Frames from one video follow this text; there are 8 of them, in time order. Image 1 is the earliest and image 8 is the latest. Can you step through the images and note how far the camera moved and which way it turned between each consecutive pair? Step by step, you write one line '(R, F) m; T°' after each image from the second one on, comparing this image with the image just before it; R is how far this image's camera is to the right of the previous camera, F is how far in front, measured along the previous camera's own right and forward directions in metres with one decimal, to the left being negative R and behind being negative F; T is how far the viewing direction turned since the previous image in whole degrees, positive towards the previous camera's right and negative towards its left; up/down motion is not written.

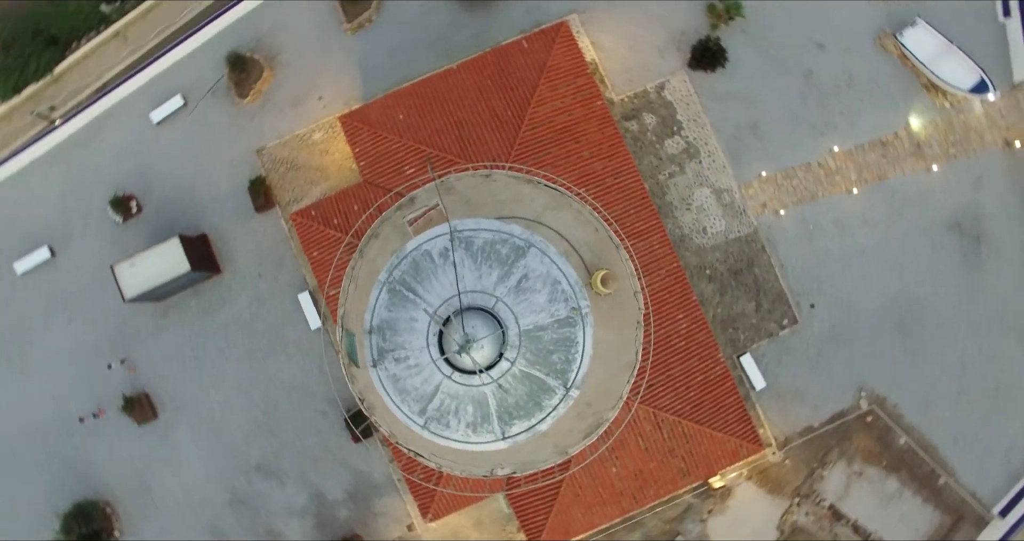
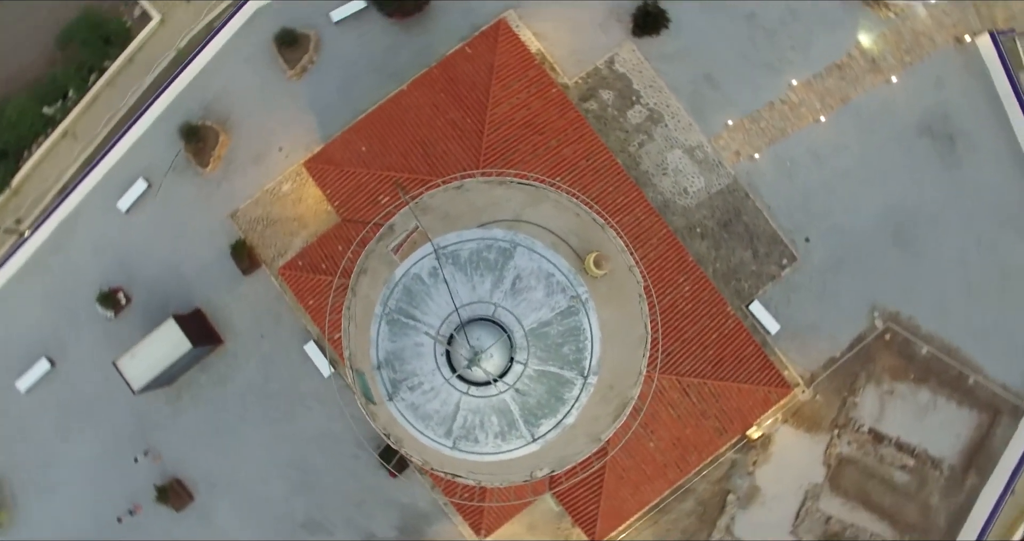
(+0.5, 0.0) m; 0°
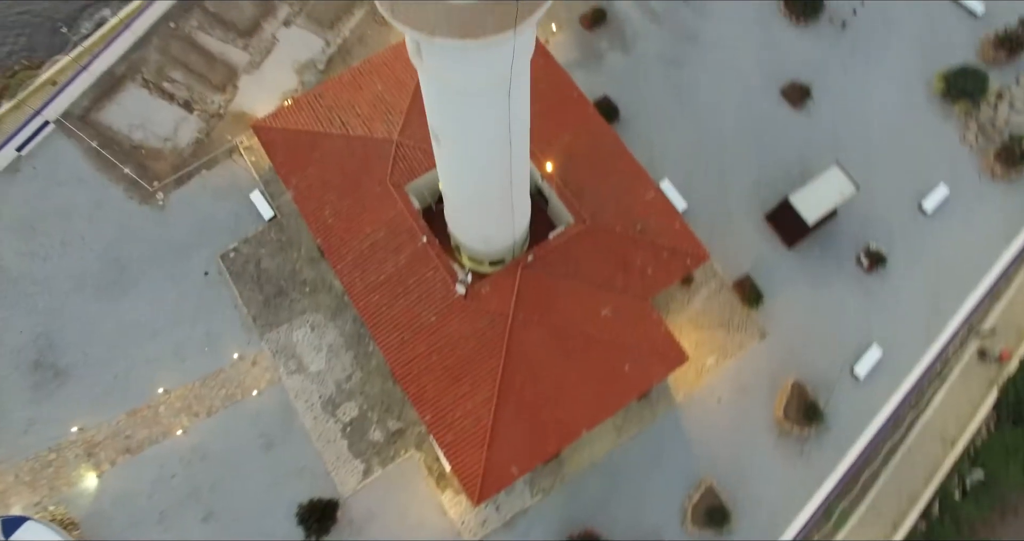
(+2.6, 0.0) m; -1°
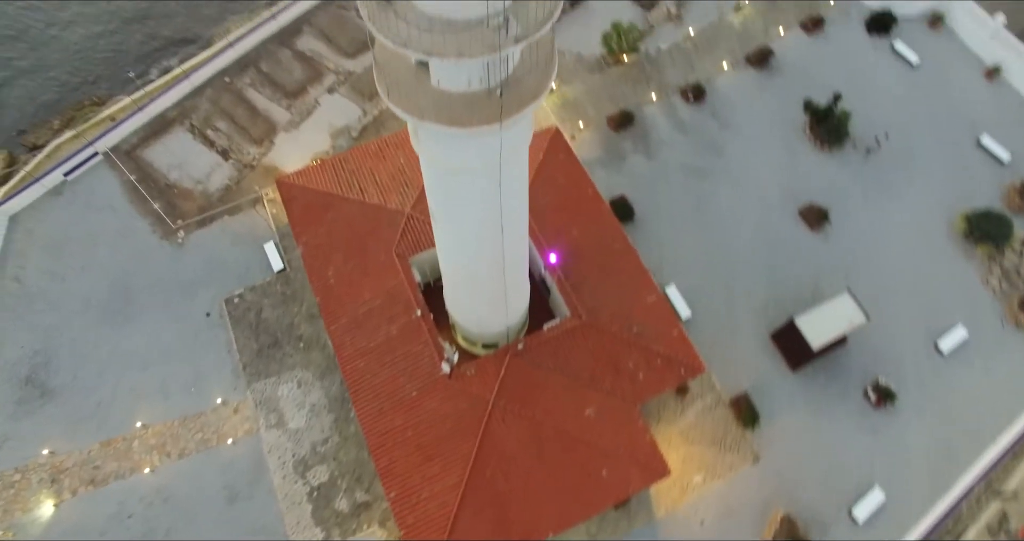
(+1.1, 0.0) m; -4°
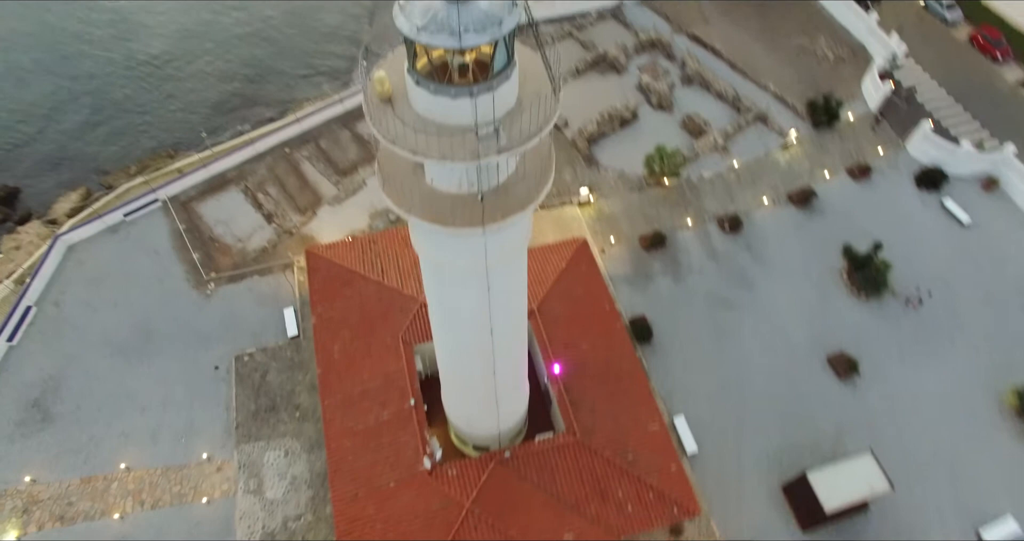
(+1.3, +0.1) m; -6°
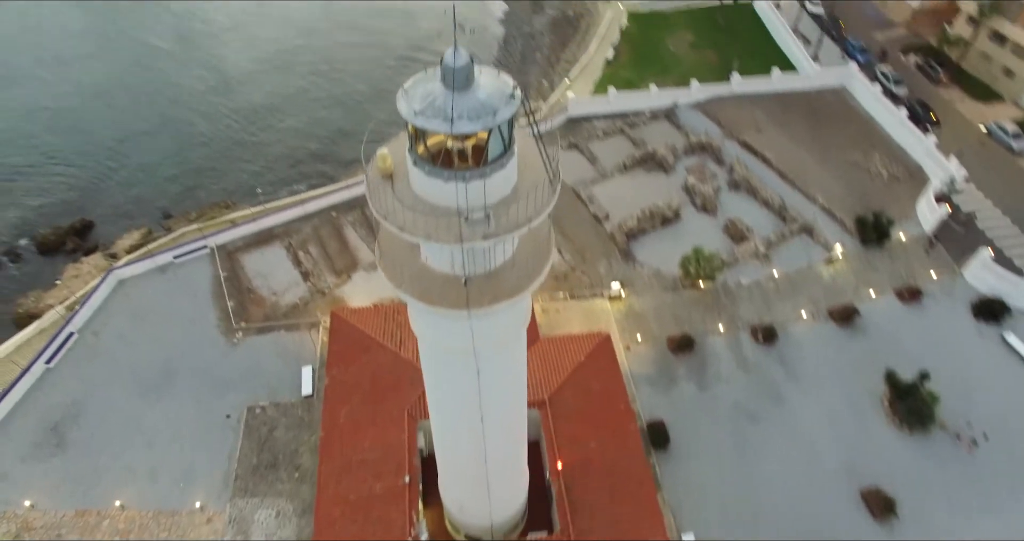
(+1.1, +0.2) m; -6°
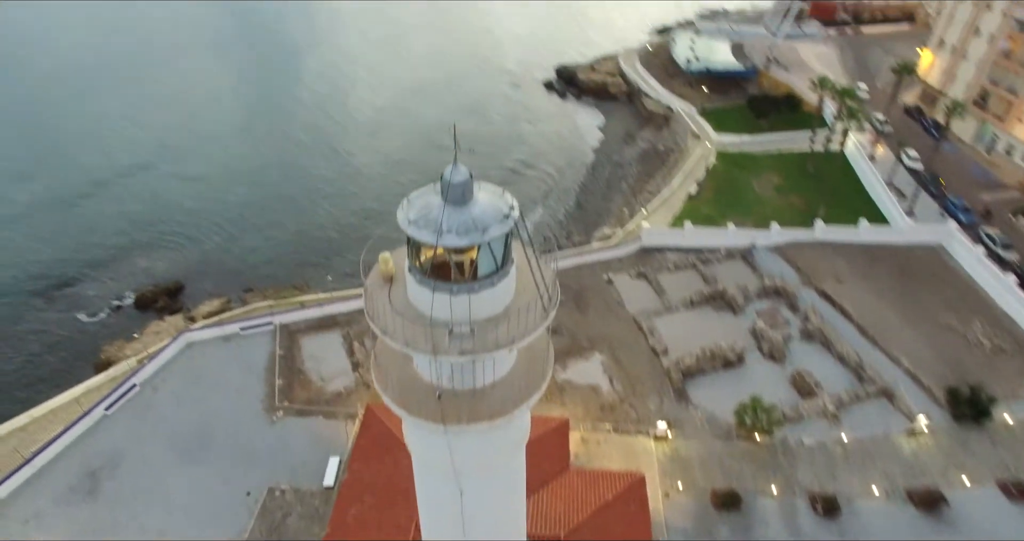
(+1.5, +0.3) m; -9°
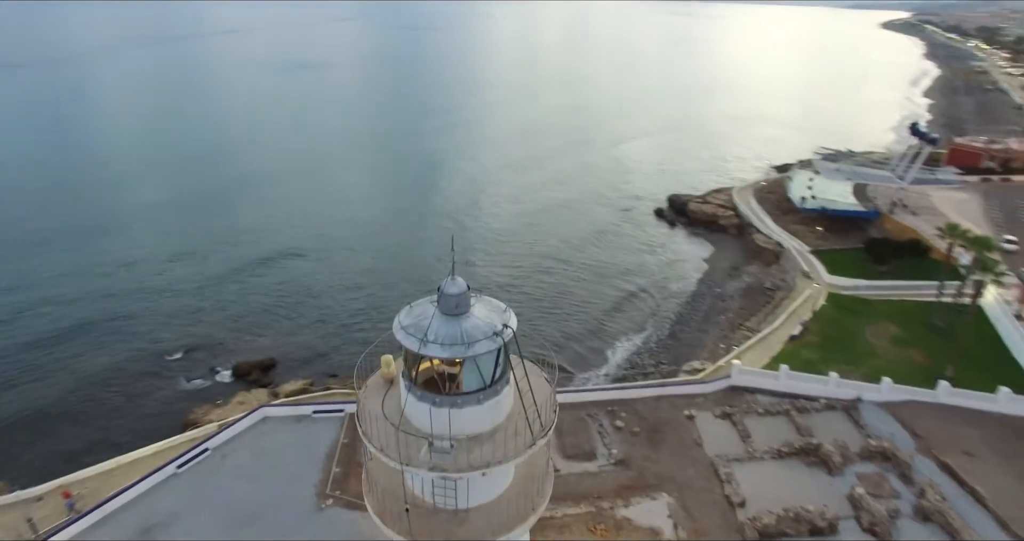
(+1.7, +0.3) m; -12°
